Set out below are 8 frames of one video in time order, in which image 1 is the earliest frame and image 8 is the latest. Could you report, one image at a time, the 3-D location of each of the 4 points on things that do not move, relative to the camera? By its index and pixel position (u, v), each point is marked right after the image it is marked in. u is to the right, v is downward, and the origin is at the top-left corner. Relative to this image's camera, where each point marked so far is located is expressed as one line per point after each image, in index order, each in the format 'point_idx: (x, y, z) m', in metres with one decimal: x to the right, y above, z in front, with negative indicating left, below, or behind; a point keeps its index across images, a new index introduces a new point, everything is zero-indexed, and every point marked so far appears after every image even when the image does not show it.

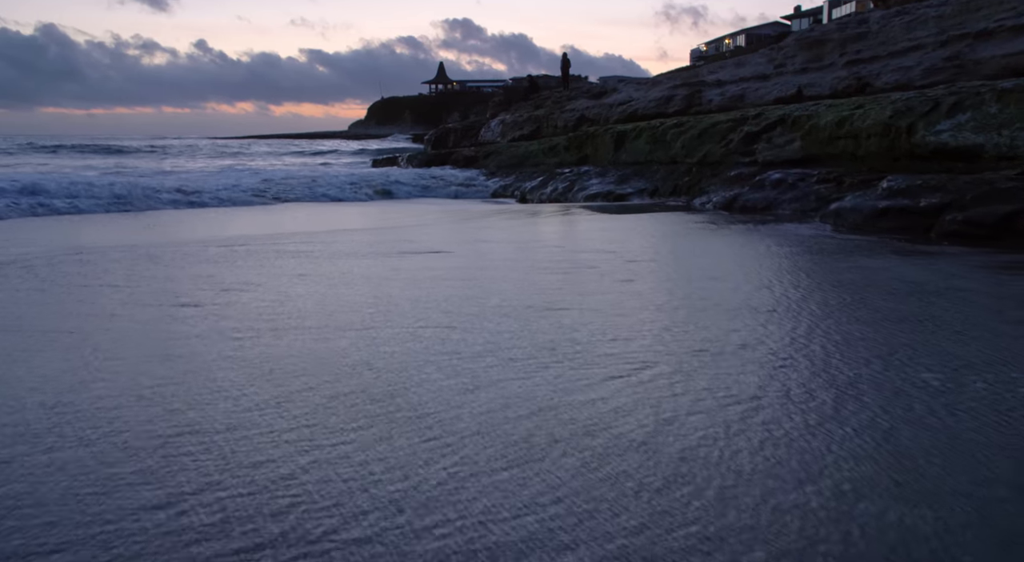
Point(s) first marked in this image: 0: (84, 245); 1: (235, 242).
0: (-4.6, +0.4, +8.9) m
1: (-2.9, +0.4, +8.9) m
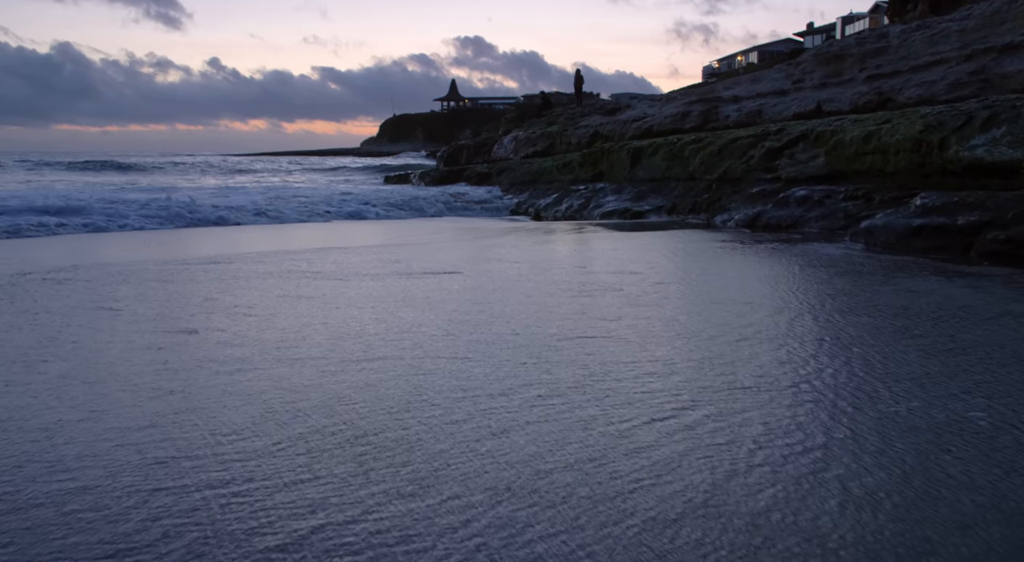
0: (-4.4, +0.2, +8.6) m
1: (-2.8, +0.2, +8.6) m
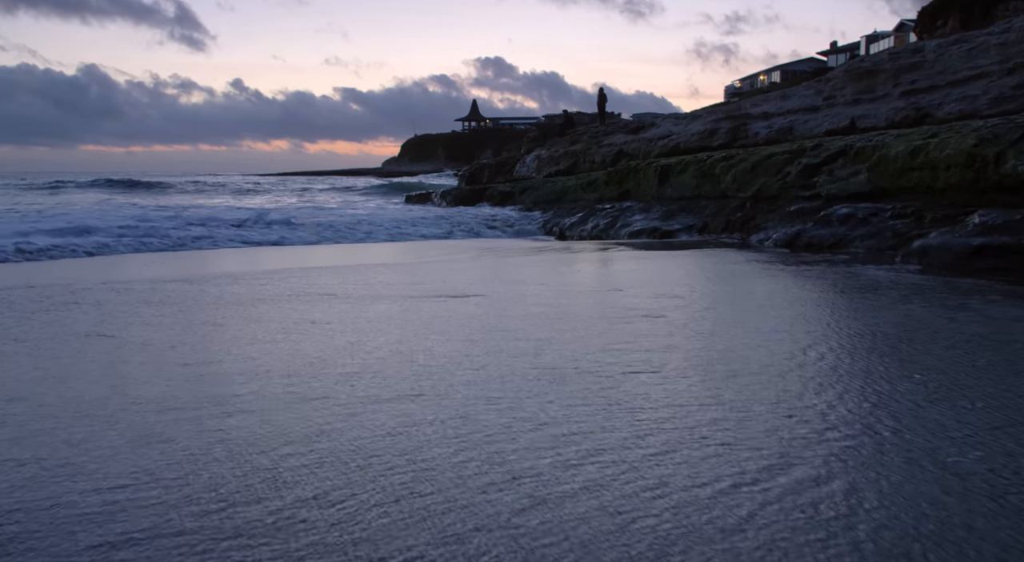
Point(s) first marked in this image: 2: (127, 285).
0: (-4.1, 0.0, +8.1) m
1: (-2.5, 0.0, +8.1) m
2: (-3.6, 0.0, +7.9) m
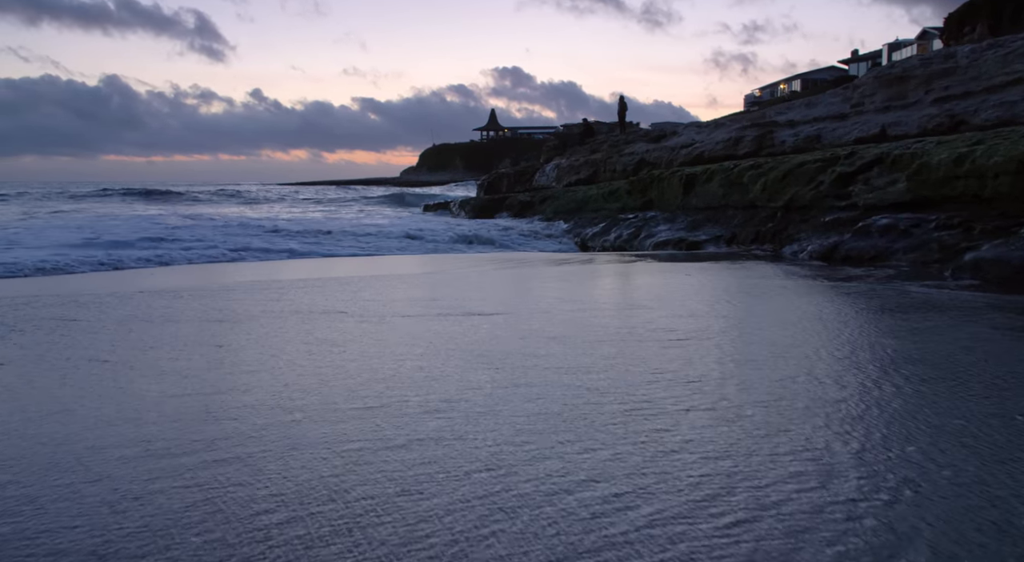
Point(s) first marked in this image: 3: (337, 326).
0: (-3.9, -0.1, +7.7) m
1: (-2.3, -0.1, +7.7) m
2: (-3.3, -0.2, +7.5) m
3: (-1.2, -0.3, +5.7) m
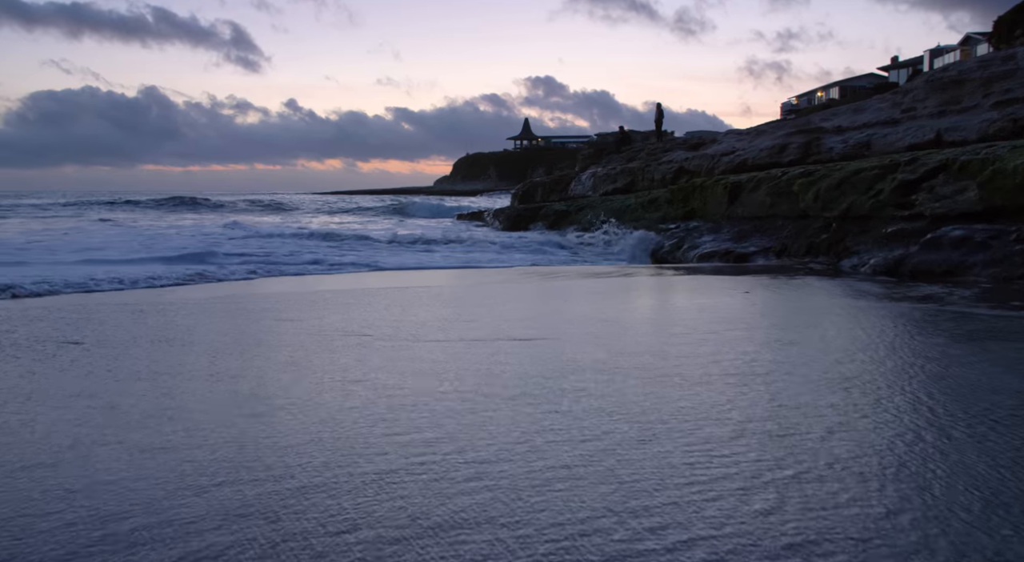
0: (-3.5, -0.3, +7.2) m
1: (-1.9, -0.3, +7.1) m
2: (-3.0, -0.3, +7.0) m
3: (-0.9, -0.4, +5.1) m
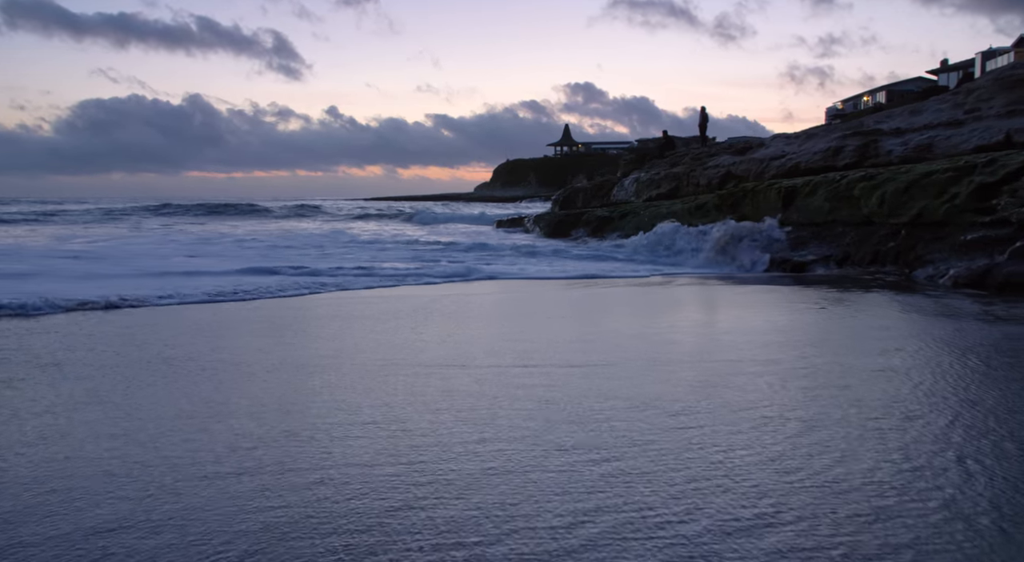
0: (-3.2, -0.4, +6.6) m
1: (-1.6, -0.4, +6.4) m
2: (-2.7, -0.4, +6.3) m
3: (-0.7, -0.5, +4.3) m
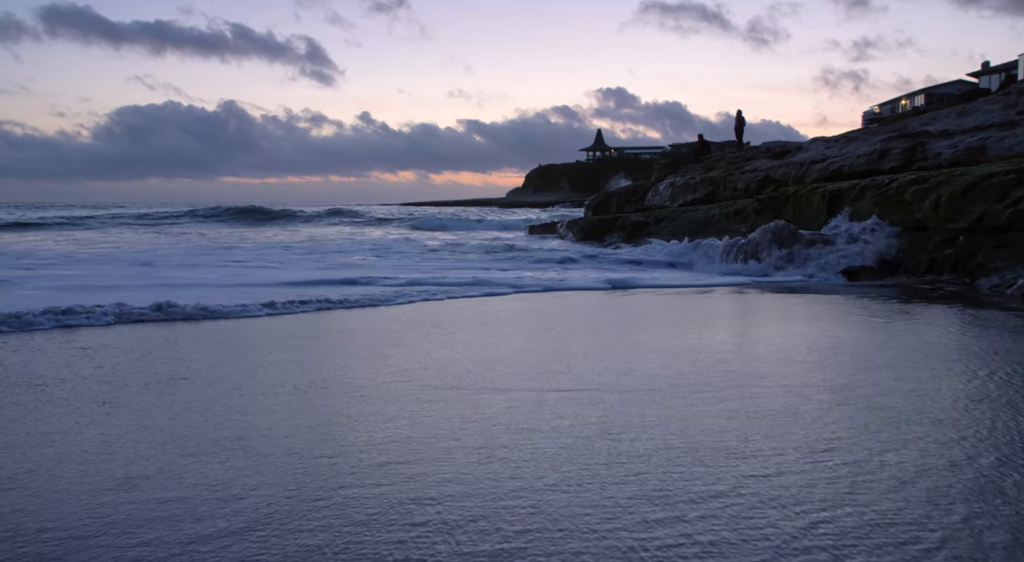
0: (-2.9, -0.4, +6.1) m
1: (-1.3, -0.4, +5.9) m
2: (-2.4, -0.4, +5.9) m
3: (-0.5, -0.6, +3.8) m
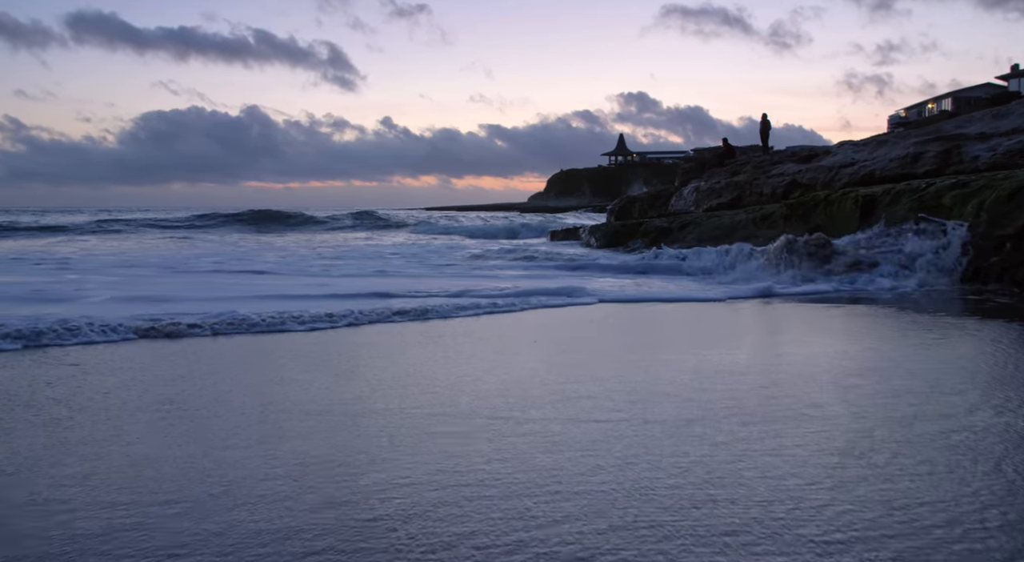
0: (-2.8, -0.5, +5.8) m
1: (-1.2, -0.5, +5.5) m
2: (-2.3, -0.5, +5.5) m
3: (-0.4, -0.6, +3.4) m
